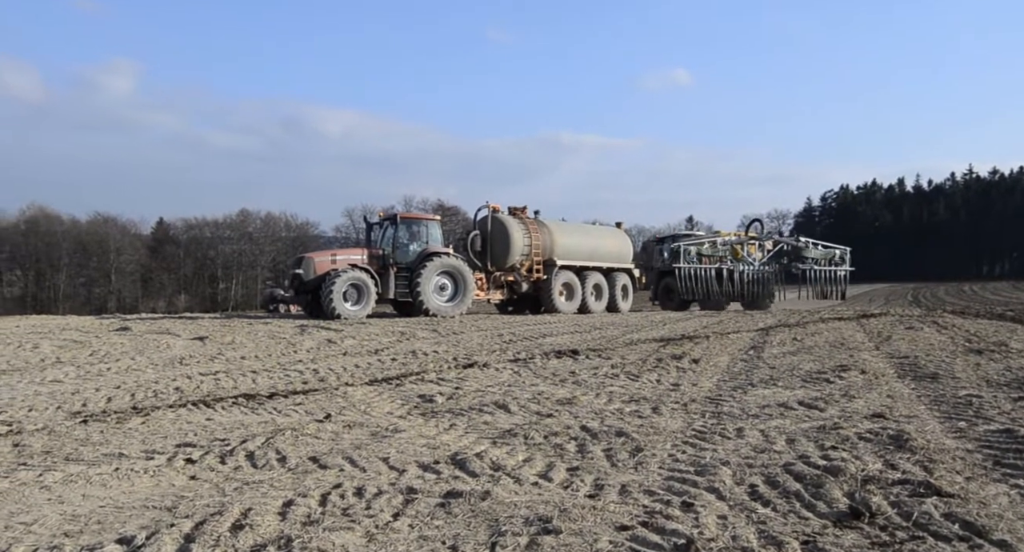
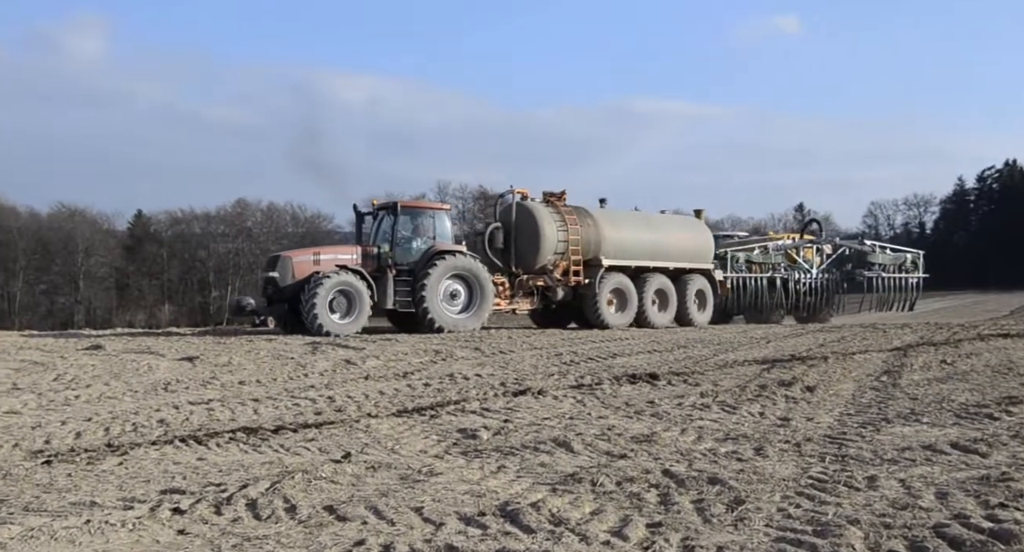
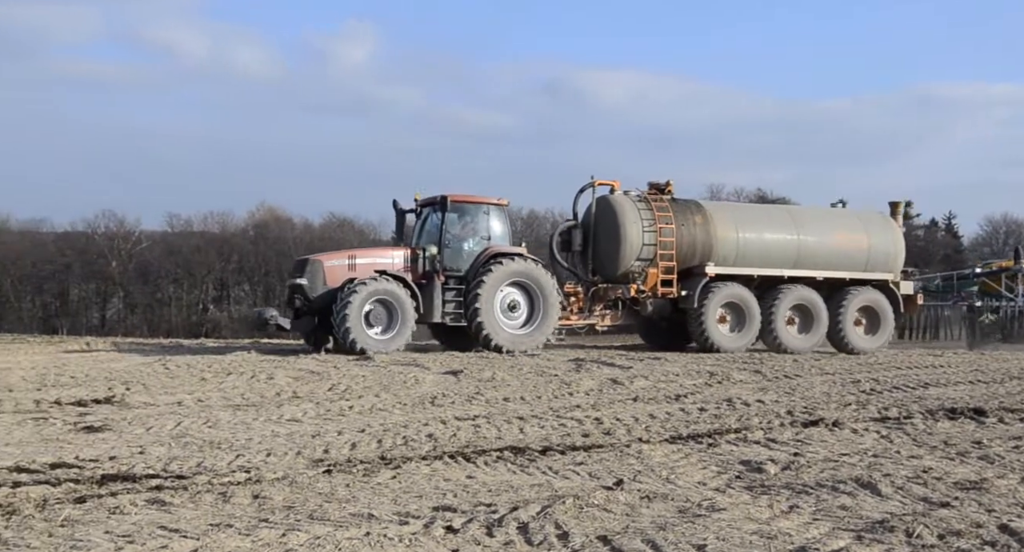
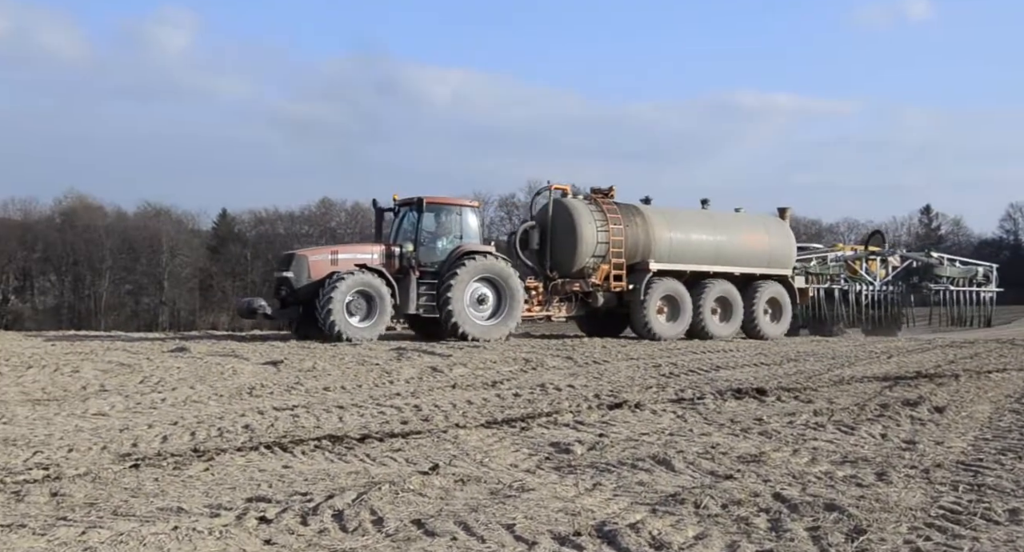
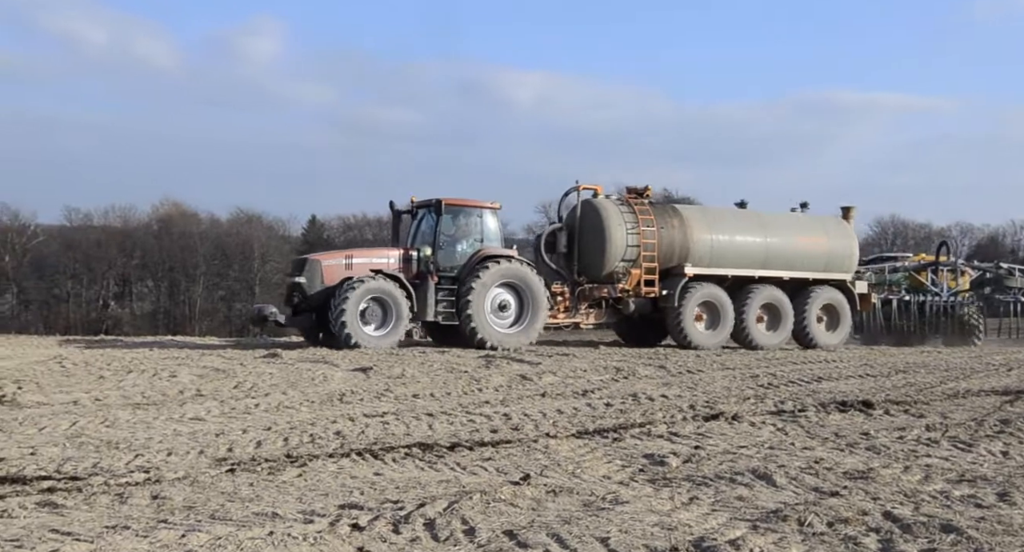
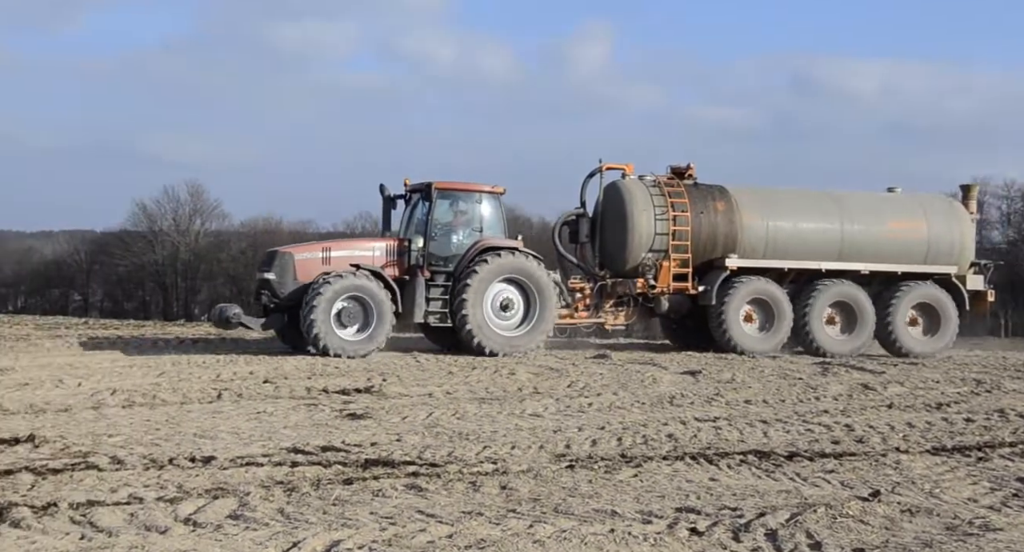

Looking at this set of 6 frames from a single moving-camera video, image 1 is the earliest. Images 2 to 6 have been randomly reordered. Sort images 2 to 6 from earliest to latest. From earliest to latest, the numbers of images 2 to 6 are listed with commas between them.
2, 4, 5, 3, 6
